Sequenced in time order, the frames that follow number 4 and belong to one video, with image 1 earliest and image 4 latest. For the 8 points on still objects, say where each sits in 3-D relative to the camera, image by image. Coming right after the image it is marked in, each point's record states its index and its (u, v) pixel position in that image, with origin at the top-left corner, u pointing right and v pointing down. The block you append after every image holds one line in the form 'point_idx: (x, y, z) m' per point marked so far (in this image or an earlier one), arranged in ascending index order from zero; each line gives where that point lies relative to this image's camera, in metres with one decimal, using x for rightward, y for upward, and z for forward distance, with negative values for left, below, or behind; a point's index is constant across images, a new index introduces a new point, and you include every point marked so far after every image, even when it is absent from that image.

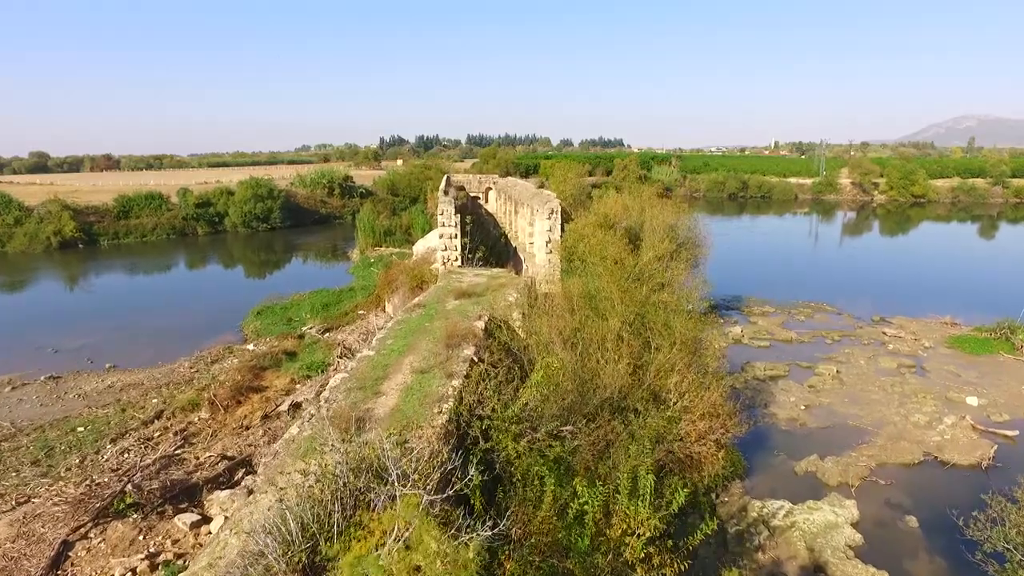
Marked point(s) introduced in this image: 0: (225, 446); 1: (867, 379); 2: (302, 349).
0: (-4.4, -2.4, +9.4) m
1: (+7.6, -1.9, +13.1) m
2: (-5.0, -1.5, +14.8) m
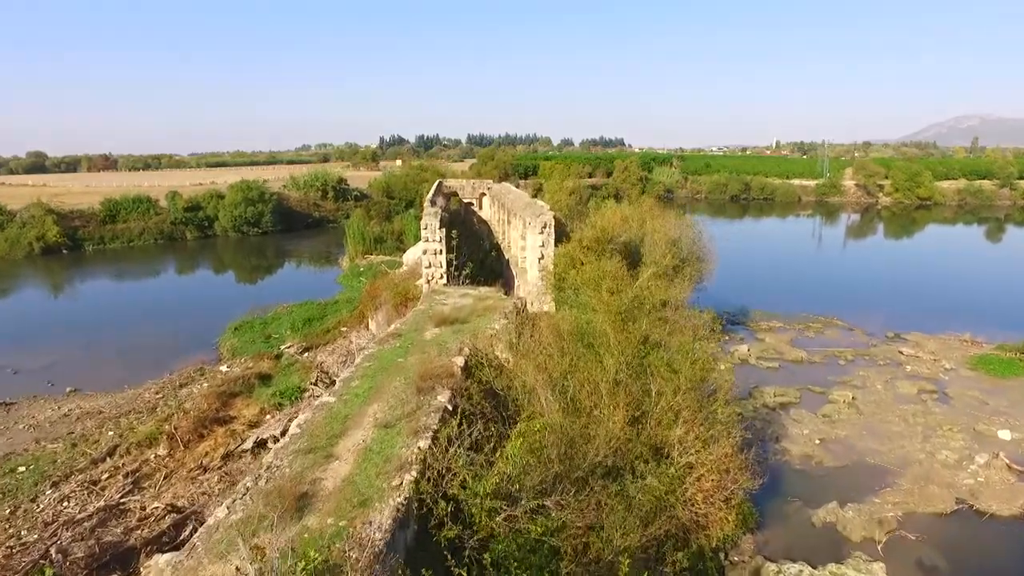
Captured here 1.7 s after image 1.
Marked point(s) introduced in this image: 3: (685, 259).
0: (-4.6, -2.8, +8.4) m
1: (+7.3, -2.3, +12.1) m
2: (-5.2, -1.9, +13.8) m
3: (+4.0, +0.7, +14.2) m
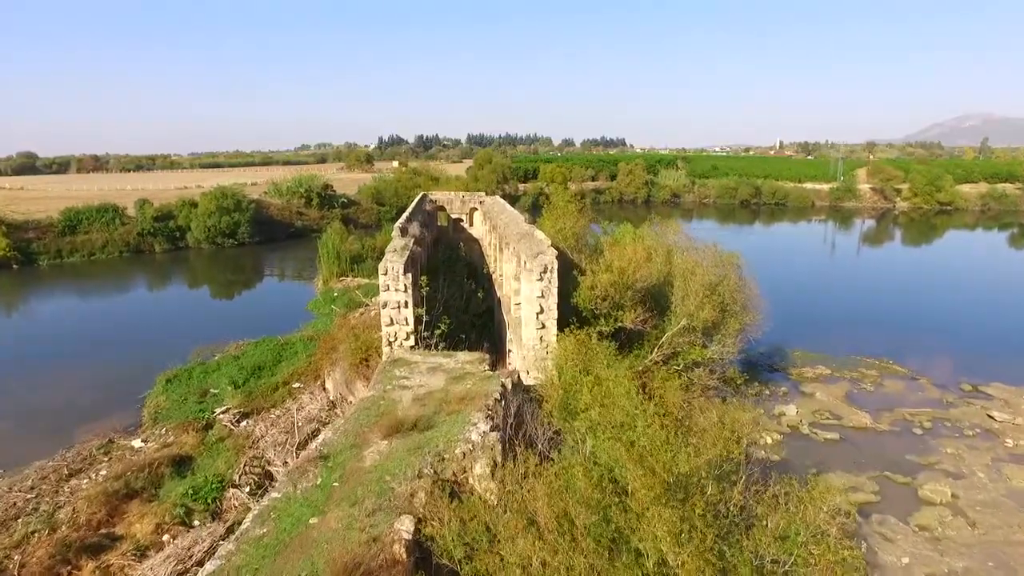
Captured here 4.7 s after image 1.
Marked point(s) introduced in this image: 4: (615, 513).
0: (-4.8, -3.8, +5.4) m
1: (+7.2, -3.3, +9.0) m
2: (-5.4, -2.9, +10.7) m
3: (+3.8, -0.3, +11.1) m
4: (+0.7, -1.6, +4.4) m
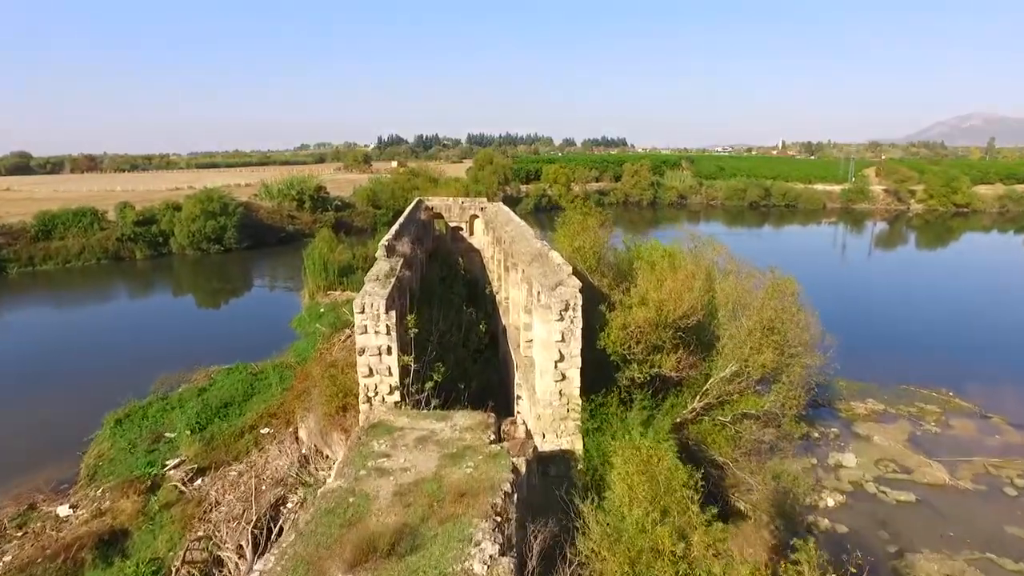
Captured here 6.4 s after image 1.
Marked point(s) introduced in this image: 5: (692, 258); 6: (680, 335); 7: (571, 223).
0: (-4.6, -4.3, +3.3) m
1: (+7.3, -3.8, +7.0) m
2: (-5.3, -3.3, +8.7) m
3: (+4.0, -0.8, +9.1) m
4: (+0.9, -2.1, +2.4) m
5: (+3.1, +0.5, +10.4) m
6: (+2.3, -0.6, +8.2) m
7: (+1.4, +1.3, +13.6) m
